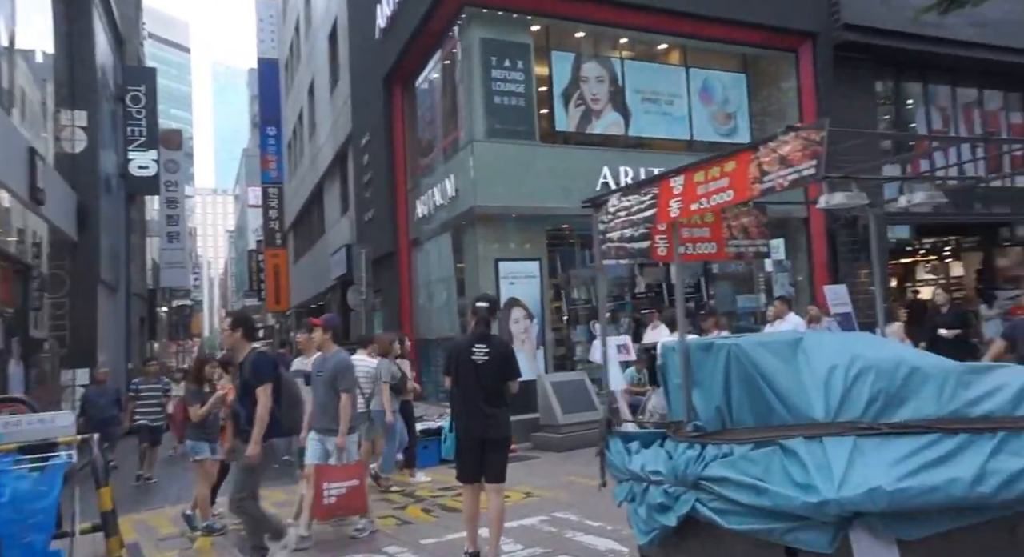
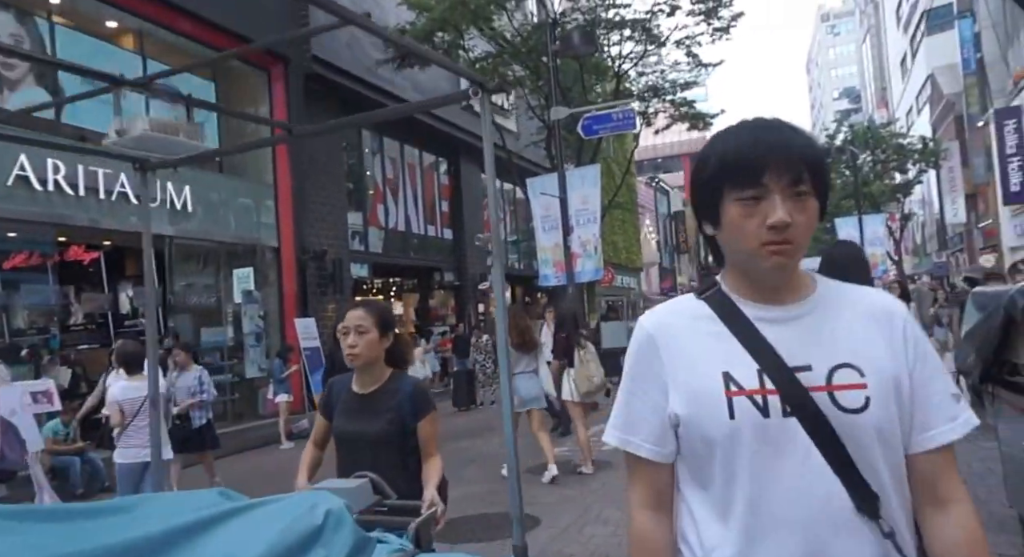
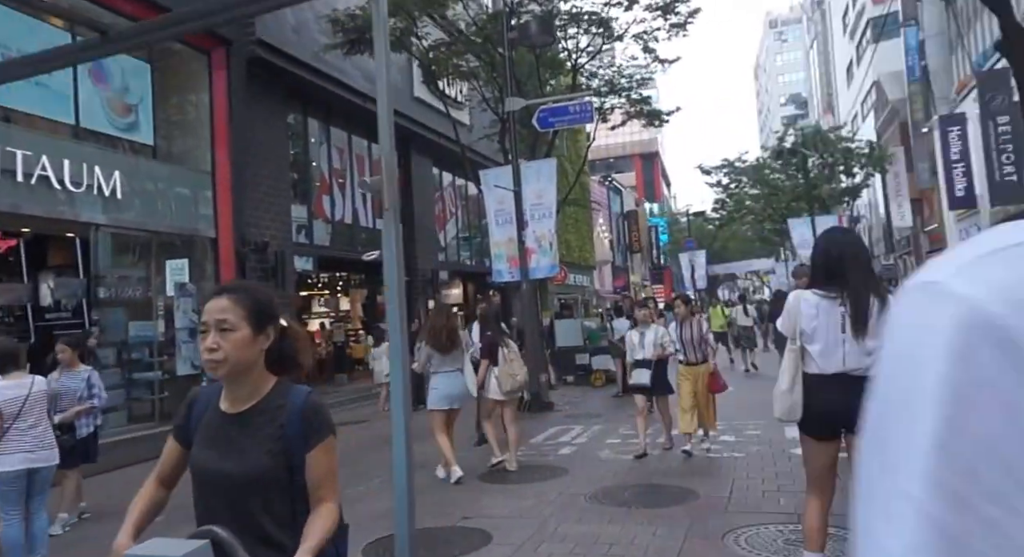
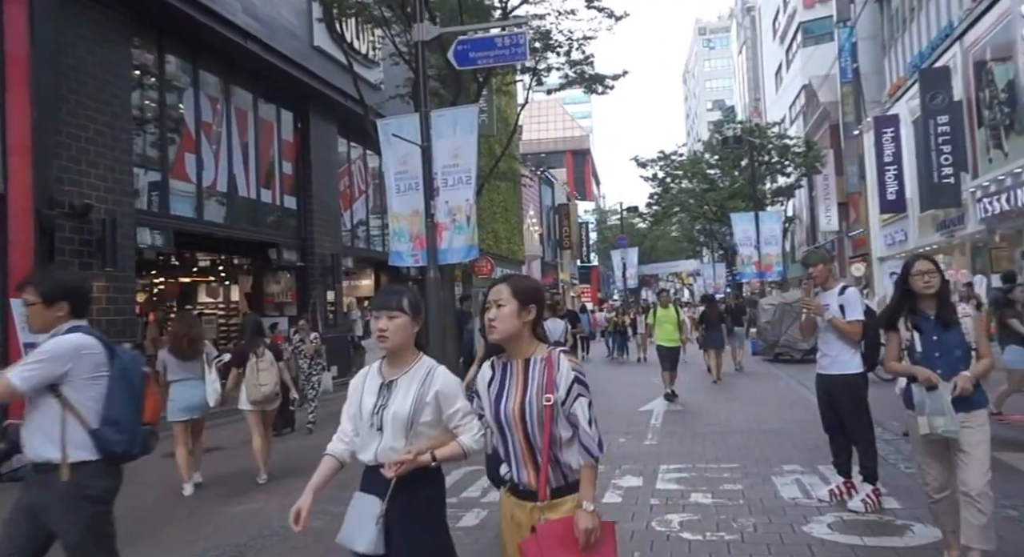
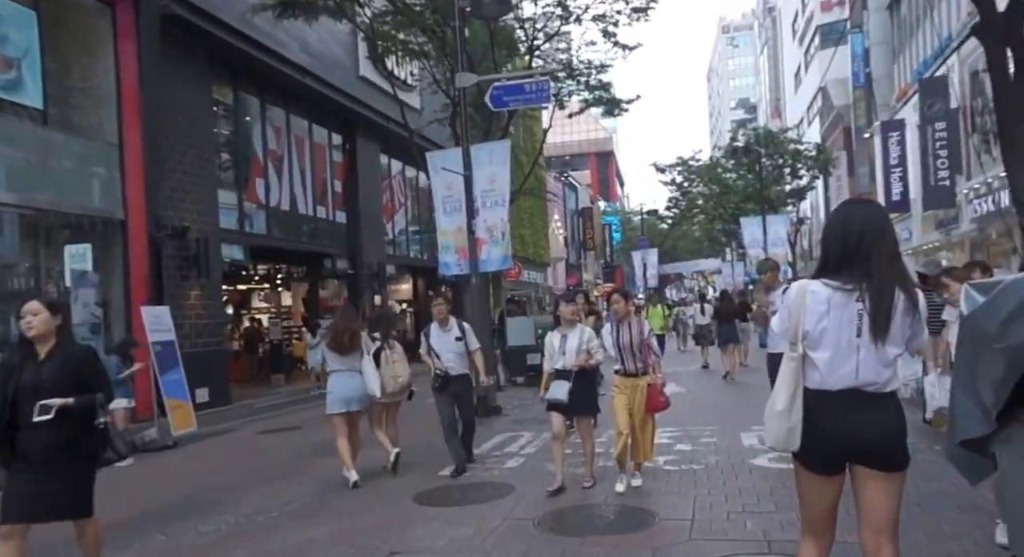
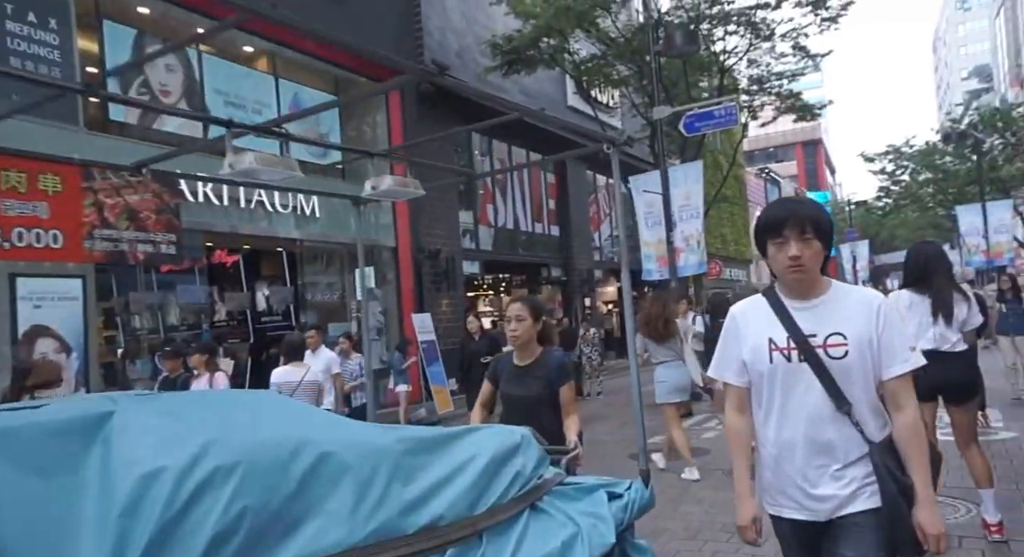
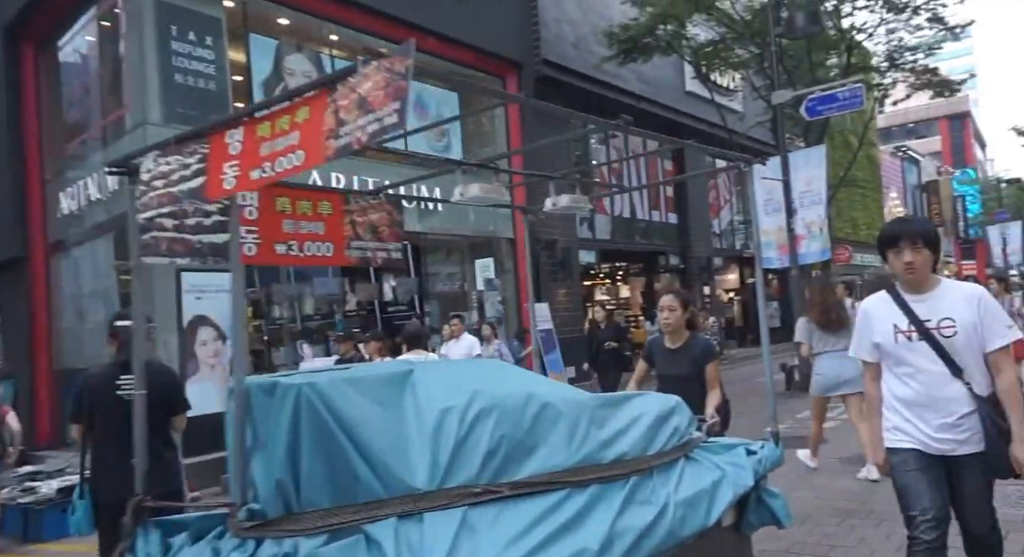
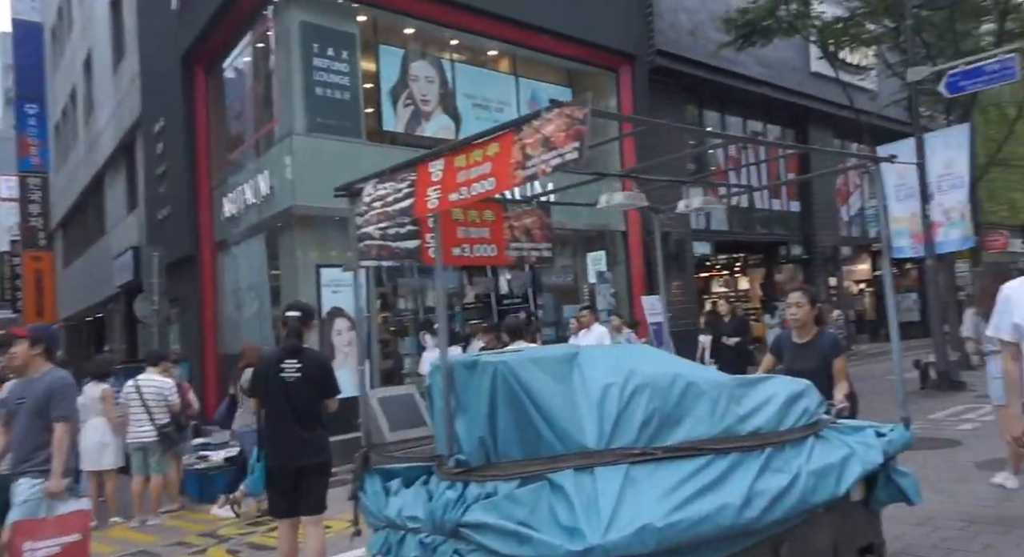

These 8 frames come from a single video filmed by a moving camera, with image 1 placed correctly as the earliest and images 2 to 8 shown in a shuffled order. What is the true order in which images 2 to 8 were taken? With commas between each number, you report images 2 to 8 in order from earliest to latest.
8, 7, 6, 2, 3, 5, 4
